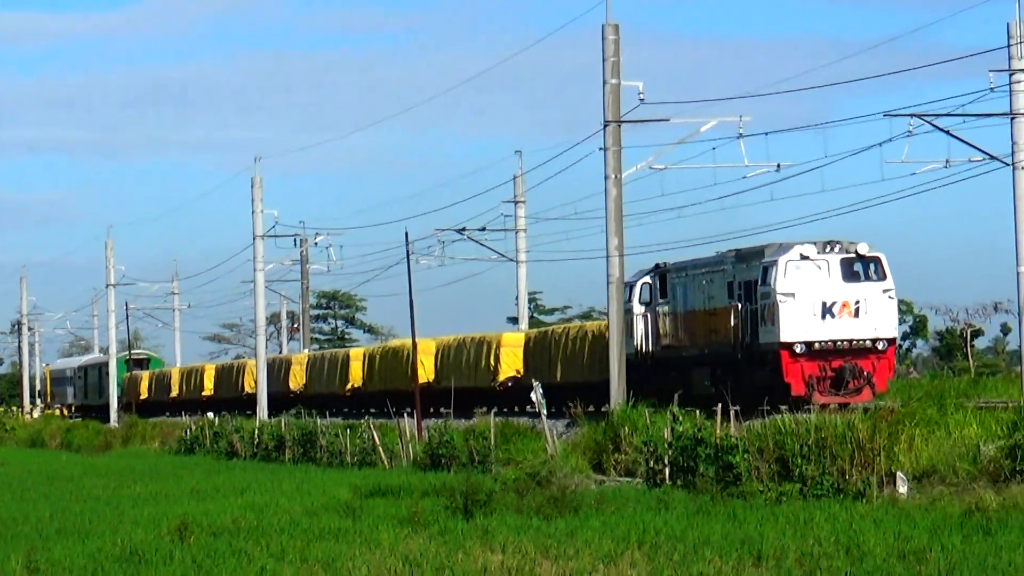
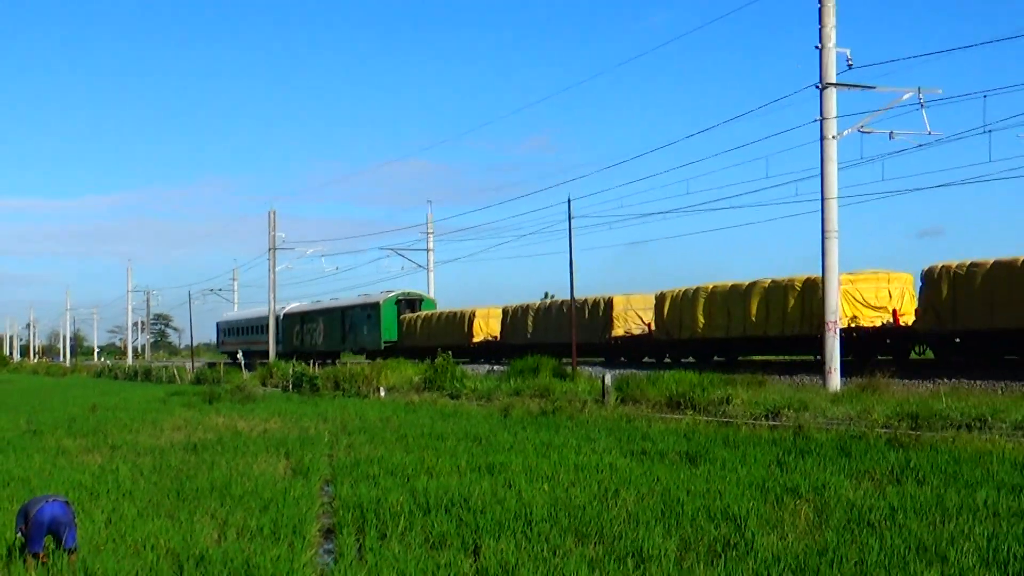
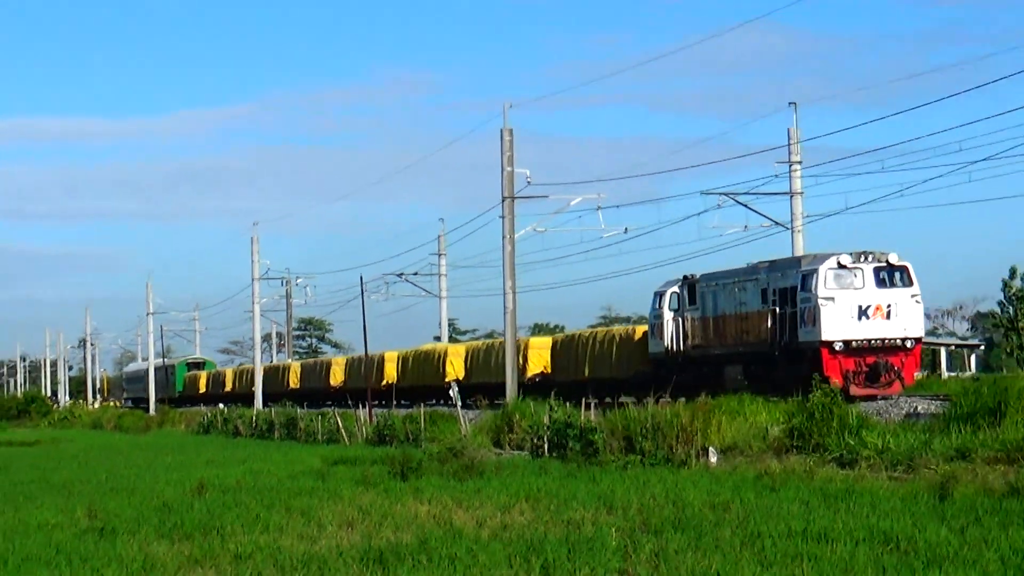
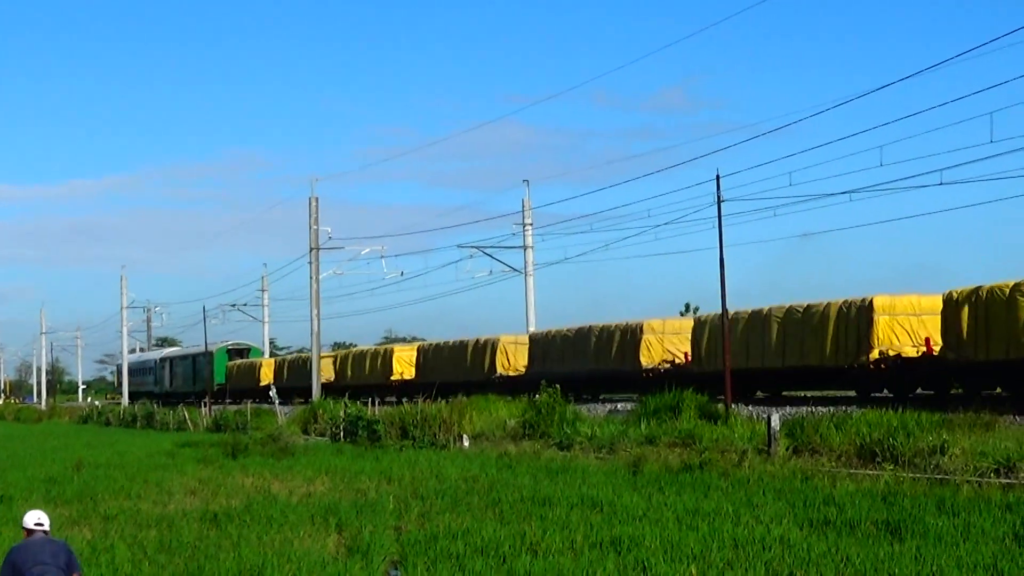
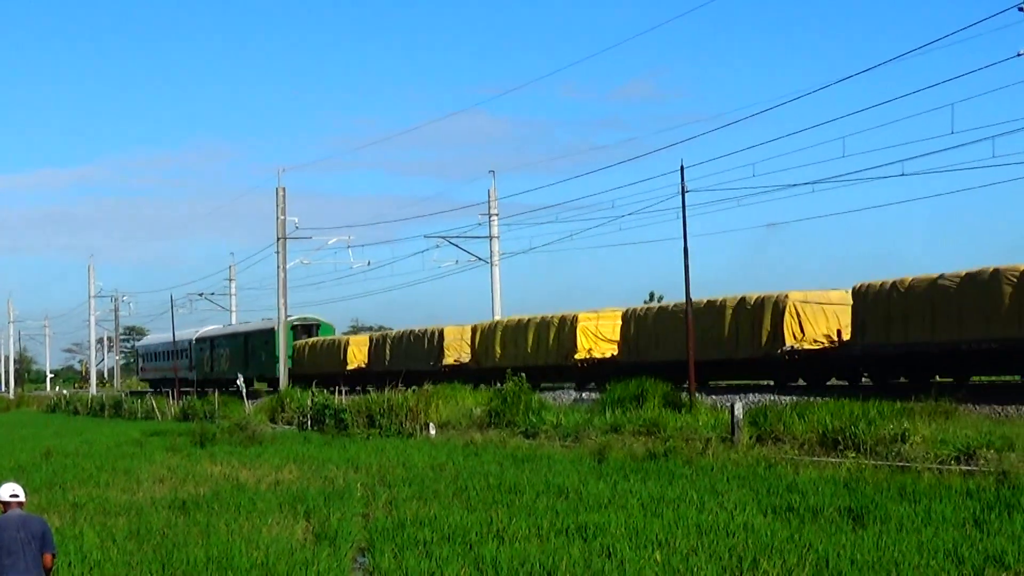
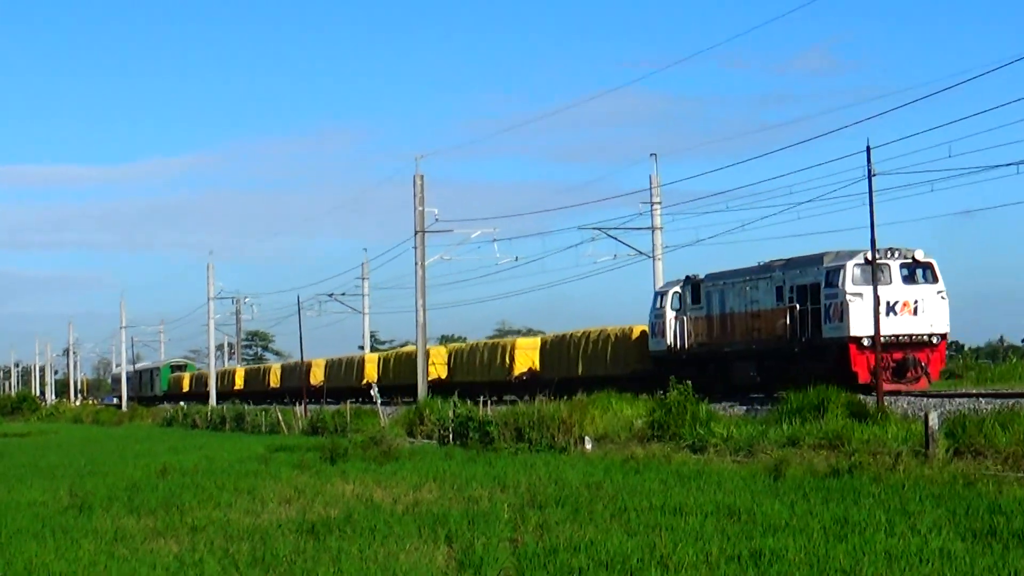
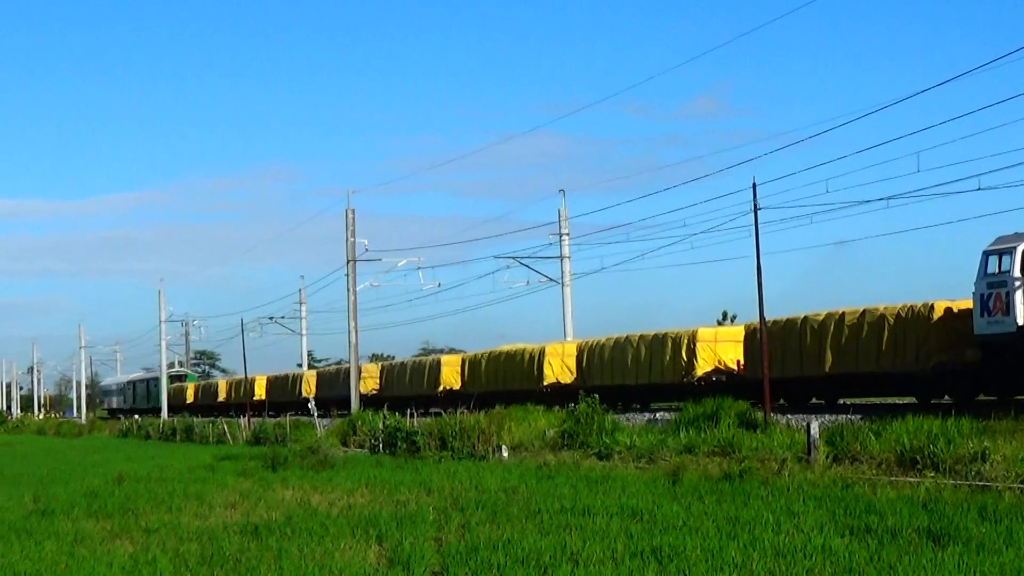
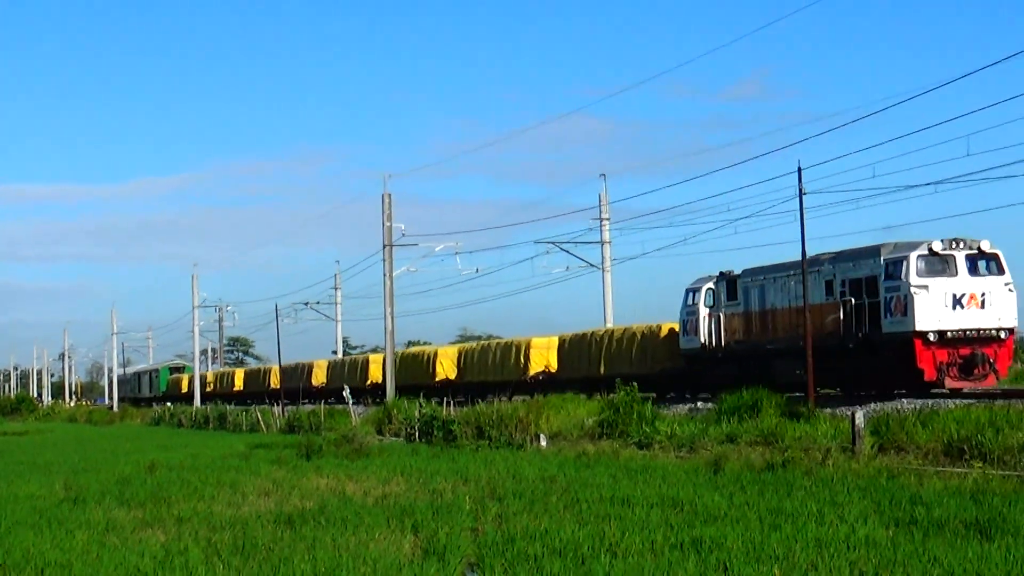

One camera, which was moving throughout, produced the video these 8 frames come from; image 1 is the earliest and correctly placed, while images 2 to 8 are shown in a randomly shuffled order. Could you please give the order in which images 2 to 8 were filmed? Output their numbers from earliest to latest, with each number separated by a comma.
3, 6, 8, 7, 4, 5, 2
